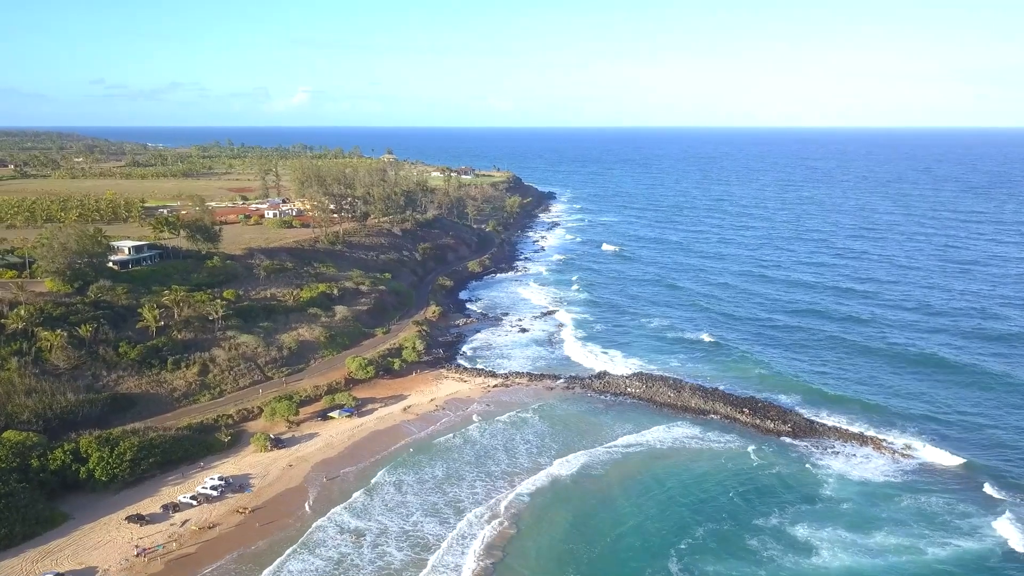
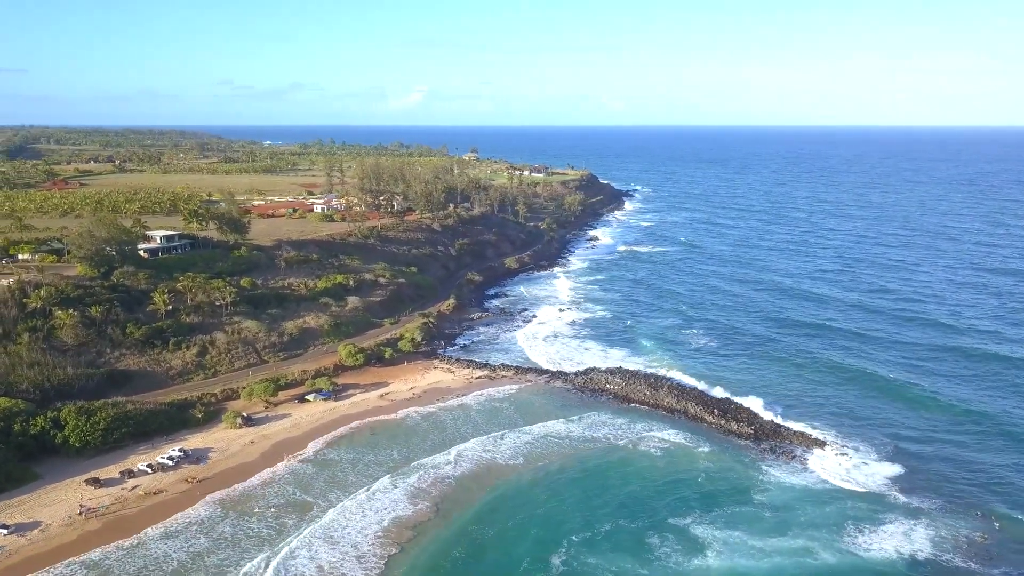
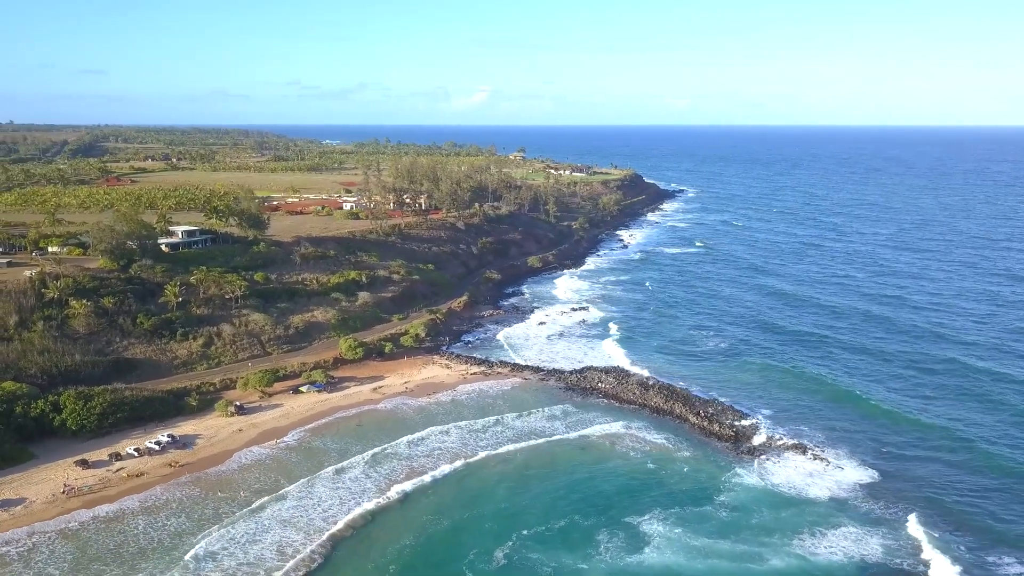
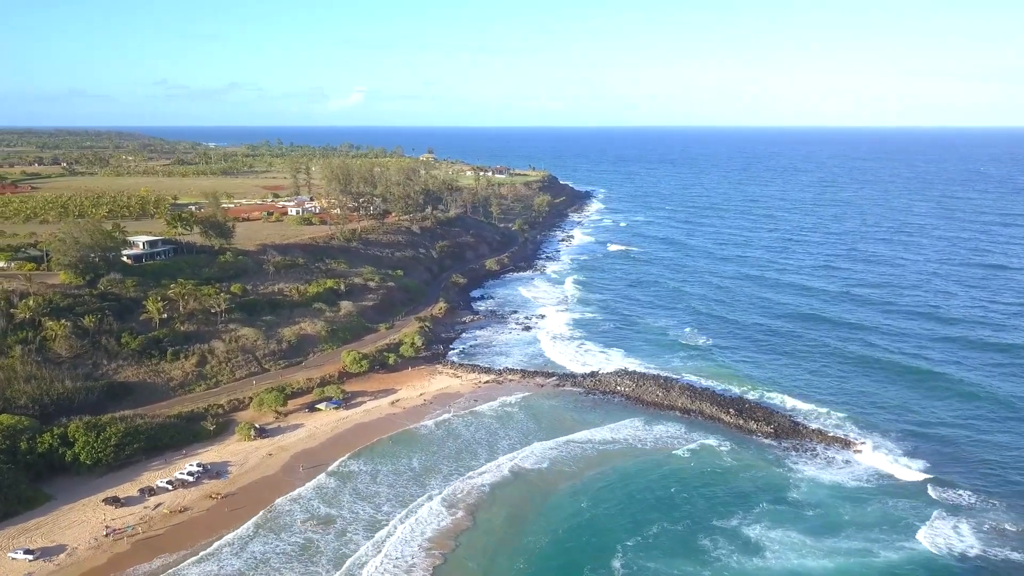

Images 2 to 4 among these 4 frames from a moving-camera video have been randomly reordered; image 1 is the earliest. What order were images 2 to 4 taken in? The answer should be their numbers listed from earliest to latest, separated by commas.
4, 2, 3
